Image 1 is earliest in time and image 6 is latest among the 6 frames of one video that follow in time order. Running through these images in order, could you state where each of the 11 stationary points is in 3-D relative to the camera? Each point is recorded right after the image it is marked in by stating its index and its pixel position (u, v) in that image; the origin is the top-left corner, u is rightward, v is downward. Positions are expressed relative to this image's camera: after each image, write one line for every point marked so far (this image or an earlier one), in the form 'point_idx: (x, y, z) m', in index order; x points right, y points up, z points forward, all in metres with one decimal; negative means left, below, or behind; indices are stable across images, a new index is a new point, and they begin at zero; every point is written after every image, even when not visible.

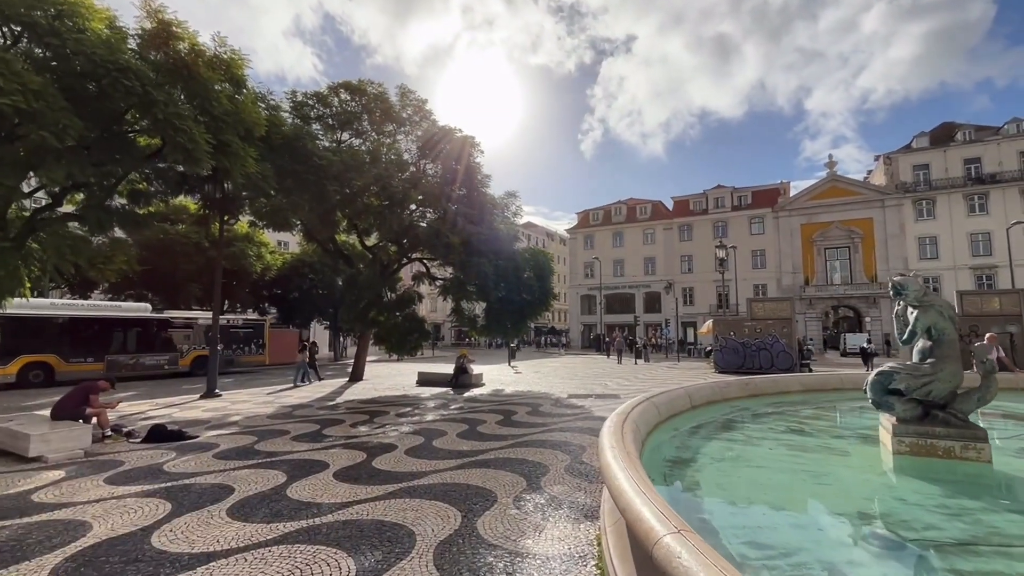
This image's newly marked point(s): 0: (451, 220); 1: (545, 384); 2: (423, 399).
0: (-1.8, +2.0, +14.2) m
1: (+1.0, -2.9, +14.3) m
2: (-2.1, -2.7, +11.5) m
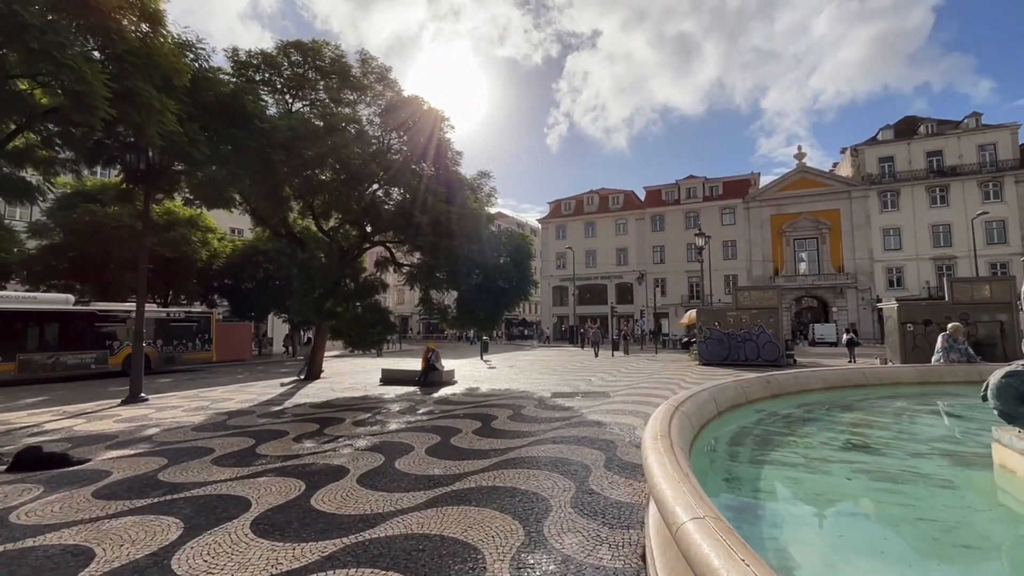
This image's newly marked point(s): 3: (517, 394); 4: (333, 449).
0: (-2.4, +2.3, +12.7) m
1: (+0.3, -2.5, +13.1) m
2: (-2.6, -2.4, +10.0) m
3: (+0.1, -2.3, +10.6) m
4: (-2.2, -2.0, +6.0) m
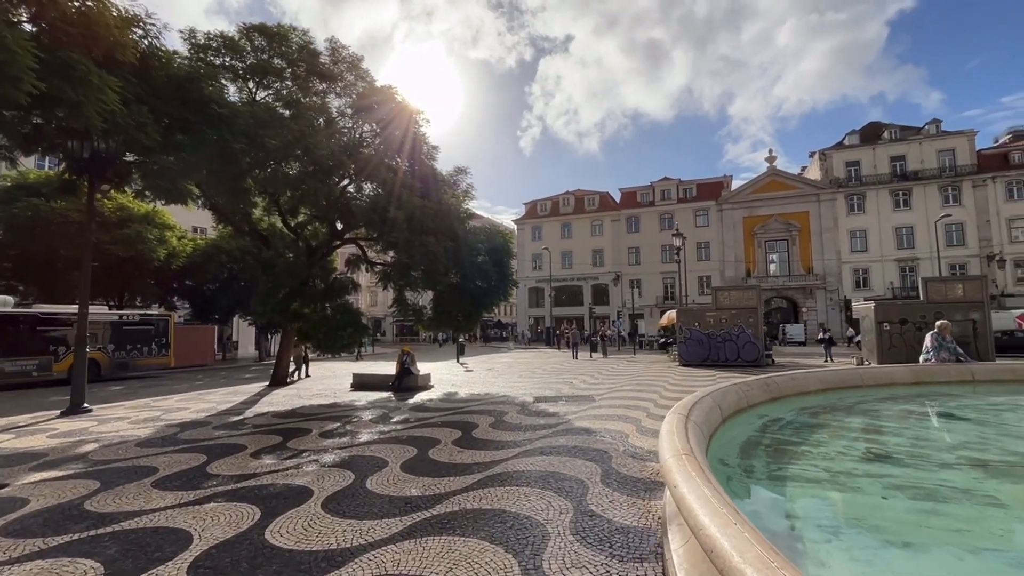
0: (-3.0, +2.3, +12.0) m
1: (-0.2, -2.5, +12.5) m
2: (-3.0, -2.3, +9.4) m
3: (-0.3, -2.3, +10.1) m
4: (-2.4, -2.0, +5.4) m
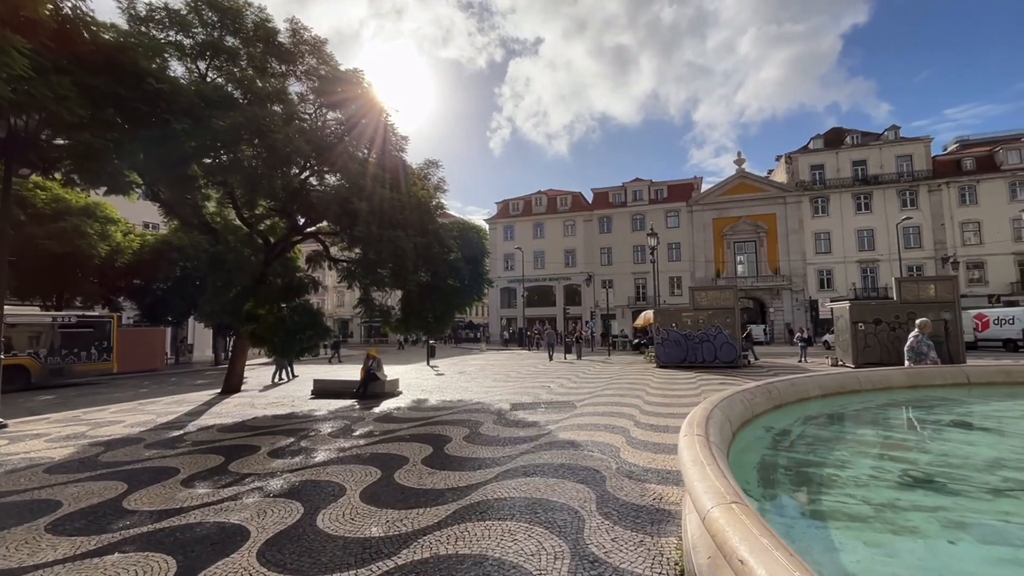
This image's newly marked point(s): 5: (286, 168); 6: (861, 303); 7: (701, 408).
0: (-3.5, +2.4, +11.1) m
1: (-0.9, -2.5, +11.8) m
2: (-3.4, -2.3, +8.5) m
3: (-0.8, -2.3, +9.3) m
4: (-2.6, -1.9, +4.5) m
5: (-5.0, +2.7, +10.8) m
6: (+10.7, -0.5, +14.9) m
7: (+1.6, -1.0, +4.0) m
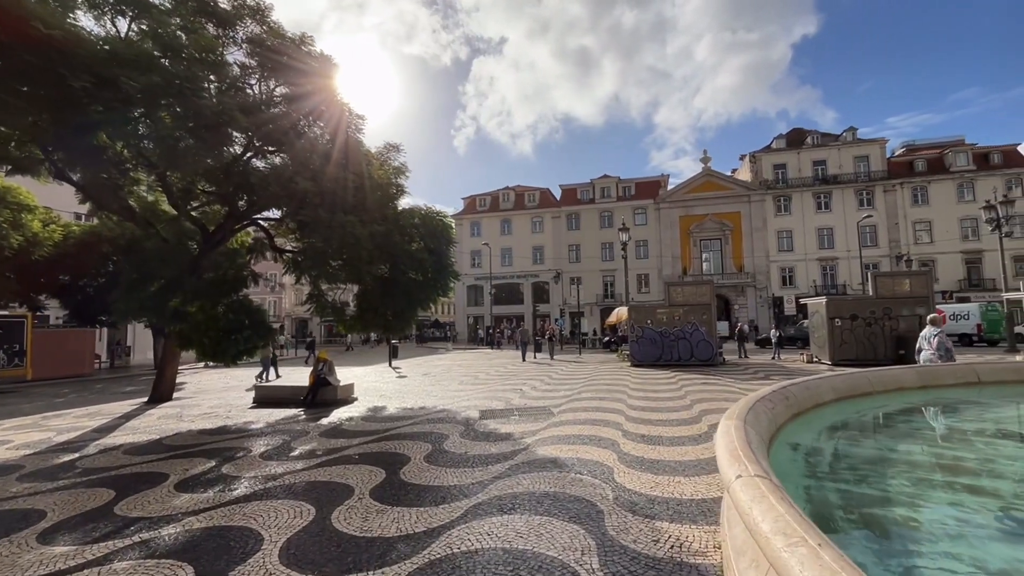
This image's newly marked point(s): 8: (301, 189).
0: (-4.2, +2.5, +9.8) m
1: (-1.6, -2.4, +10.7) m
2: (-3.9, -2.2, +7.2) m
3: (-1.3, -2.2, +8.2) m
4: (-2.8, -1.8, +3.3) m
5: (-5.6, +2.8, +9.4) m
6: (+9.8, -0.3, +14.5) m
7: (+1.4, -0.9, +3.1) m
8: (-4.1, +1.9, +9.4) m
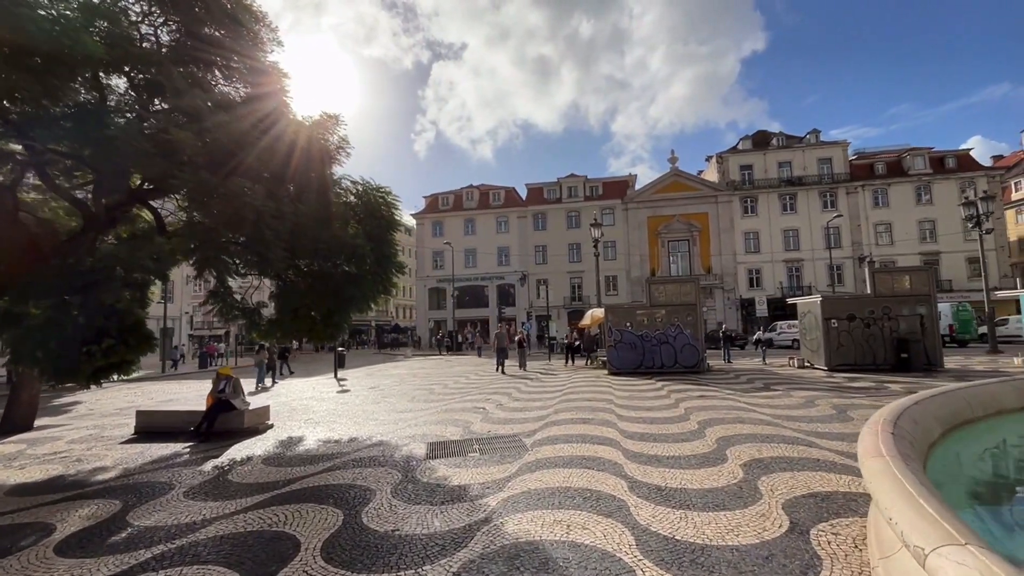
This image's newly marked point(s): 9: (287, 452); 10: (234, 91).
0: (-4.8, +2.6, +7.5) m
1: (-2.3, -2.3, +8.5) m
2: (-4.3, -2.1, +4.9) m
3: (-1.8, -2.1, +6.1) m
4: (-2.9, -1.7, +1.1) m
5: (-6.2, +2.9, +7.0) m
6: (+8.8, -0.3, +13.2) m
7: (+1.2, -0.7, +1.2) m
8: (-4.7, +2.0, +7.1) m
9: (-3.0, -2.2, +6.4) m
10: (-5.2, +3.6, +8.6) m
